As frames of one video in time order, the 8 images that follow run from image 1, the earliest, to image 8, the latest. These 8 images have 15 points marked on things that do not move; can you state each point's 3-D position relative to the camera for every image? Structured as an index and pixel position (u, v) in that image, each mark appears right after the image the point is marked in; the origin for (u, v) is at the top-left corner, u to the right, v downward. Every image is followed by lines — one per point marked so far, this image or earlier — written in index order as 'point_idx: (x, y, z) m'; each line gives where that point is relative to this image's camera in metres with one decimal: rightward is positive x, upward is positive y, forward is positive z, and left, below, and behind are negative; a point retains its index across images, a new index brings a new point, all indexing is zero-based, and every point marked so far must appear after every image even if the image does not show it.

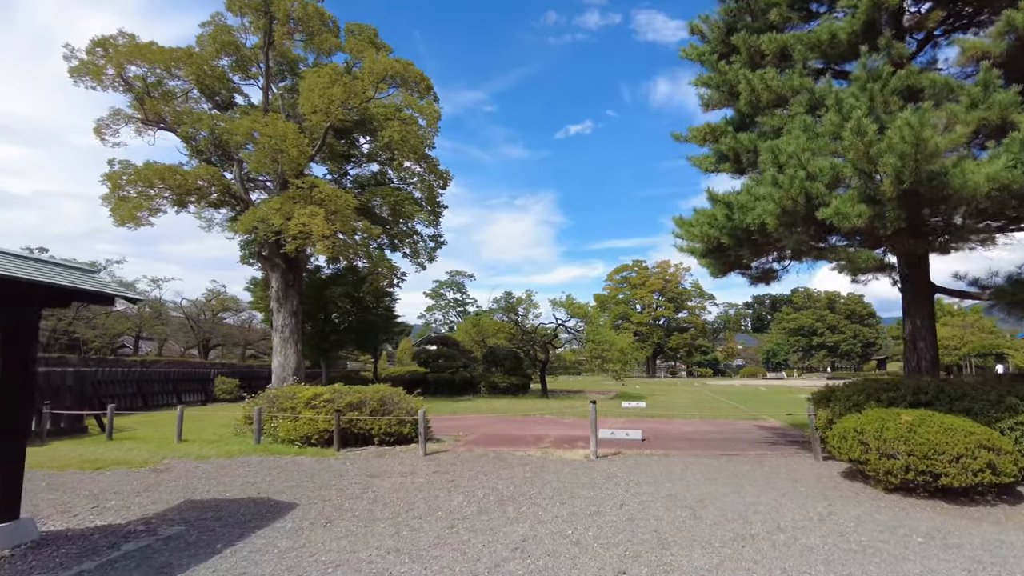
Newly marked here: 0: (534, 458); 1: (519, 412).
0: (+0.2, -2.0, +7.5) m
1: (+0.2, -2.7, +14.0) m
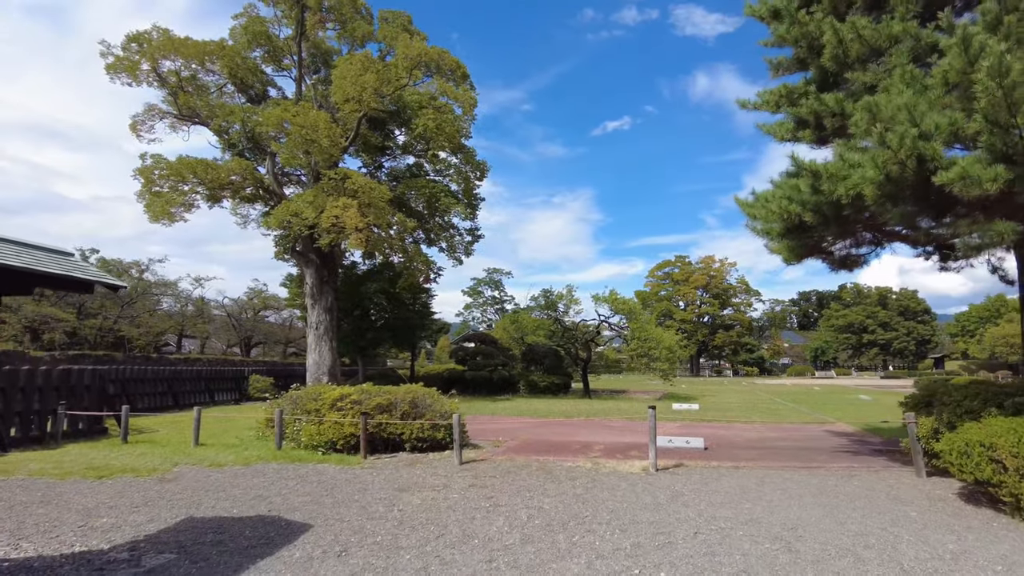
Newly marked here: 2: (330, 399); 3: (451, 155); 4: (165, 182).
0: (+0.7, -1.8, +6.6) m
1: (+1.0, -2.5, +13.1) m
2: (-2.2, -1.3, +7.9) m
3: (-1.8, +4.0, +19.5) m
4: (-9.9, +3.0, +18.7) m
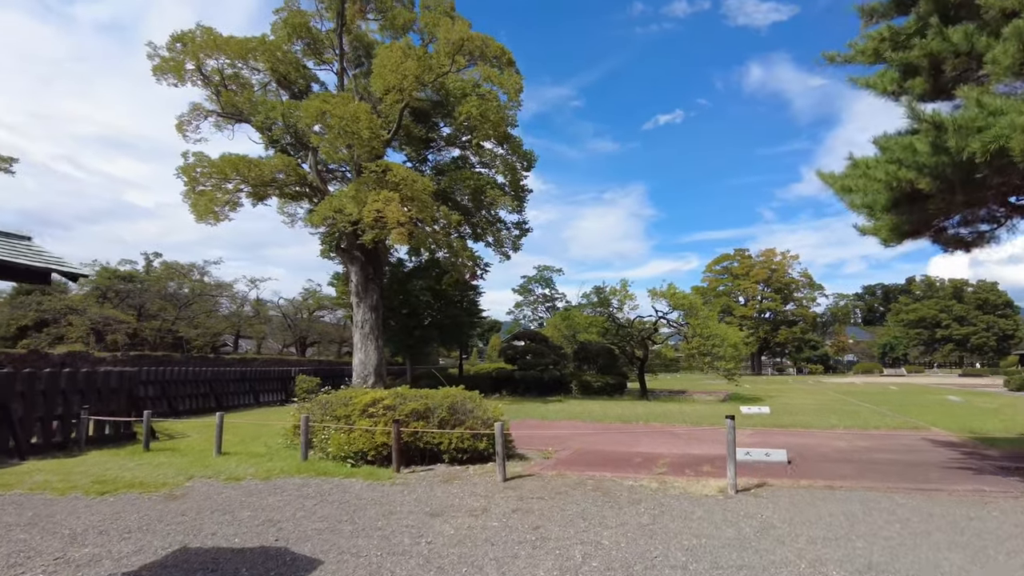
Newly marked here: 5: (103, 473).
0: (+1.2, -1.7, +5.6) m
1: (+2.0, -2.4, +12.0) m
2: (-1.6, -1.3, +7.1) m
3: (-0.4, +4.1, +18.7) m
4: (-8.6, +3.0, +18.4) m
5: (-4.0, -1.8, +6.4) m
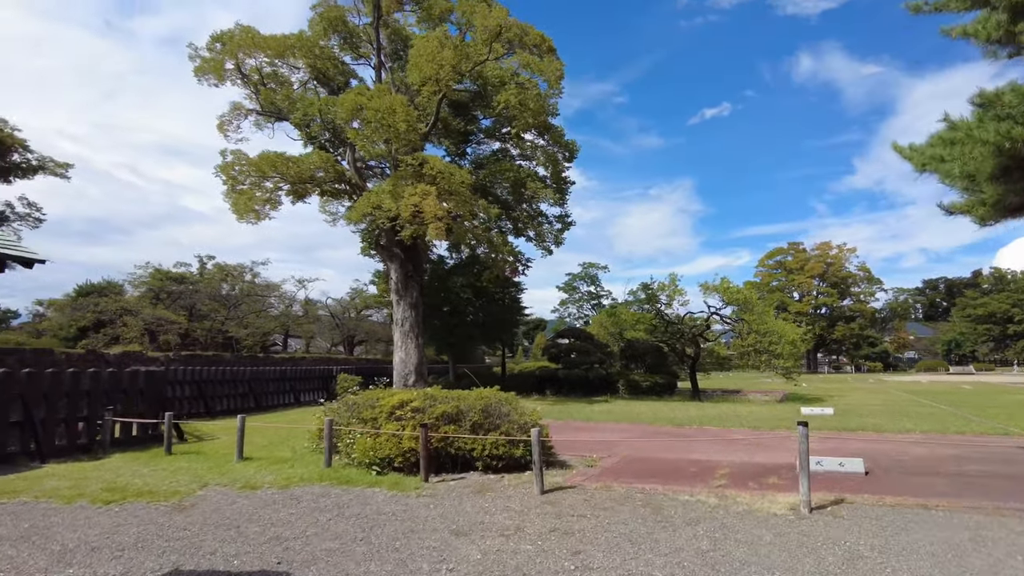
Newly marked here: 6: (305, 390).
0: (+1.4, -1.6, +4.8) m
1: (+2.7, -2.3, +11.2) m
2: (-1.2, -1.2, +6.6) m
3: (+0.7, +4.2, +18.0) m
4: (-7.4, +3.1, +18.4) m
5: (-3.6, -1.8, +6.0) m
6: (-5.5, -2.7, +17.5) m
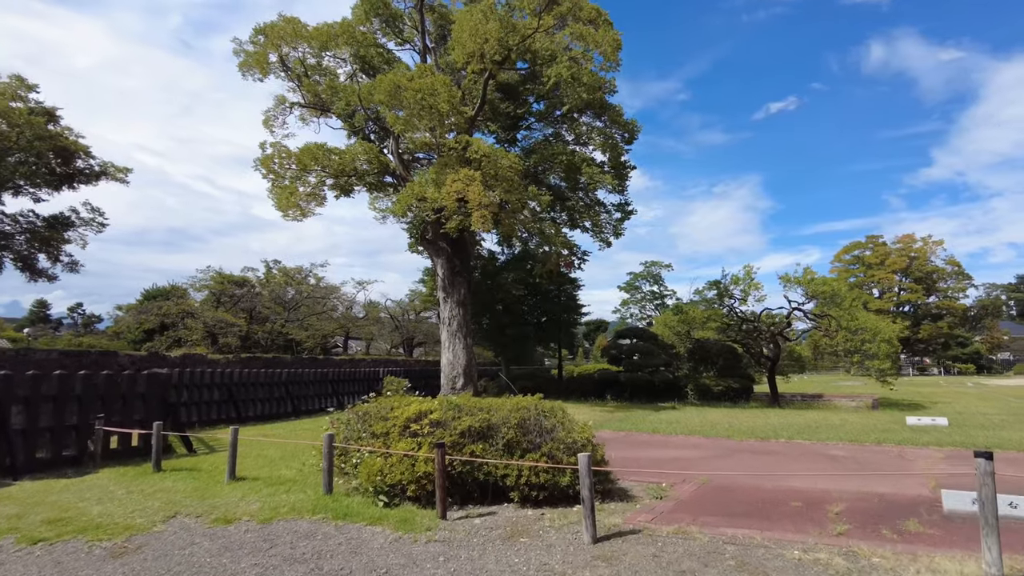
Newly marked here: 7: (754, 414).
0: (+1.6, -1.5, +3.3) m
1: (+3.5, -2.1, +9.6) m
2: (-0.9, -1.0, +5.3) m
3: (+2.1, +4.3, +16.5) m
4: (-6.0, +3.1, +17.6) m
5: (-3.3, -1.6, +4.9) m
6: (-4.1, -2.7, +16.5) m
7: (+5.2, -2.7, +13.9) m
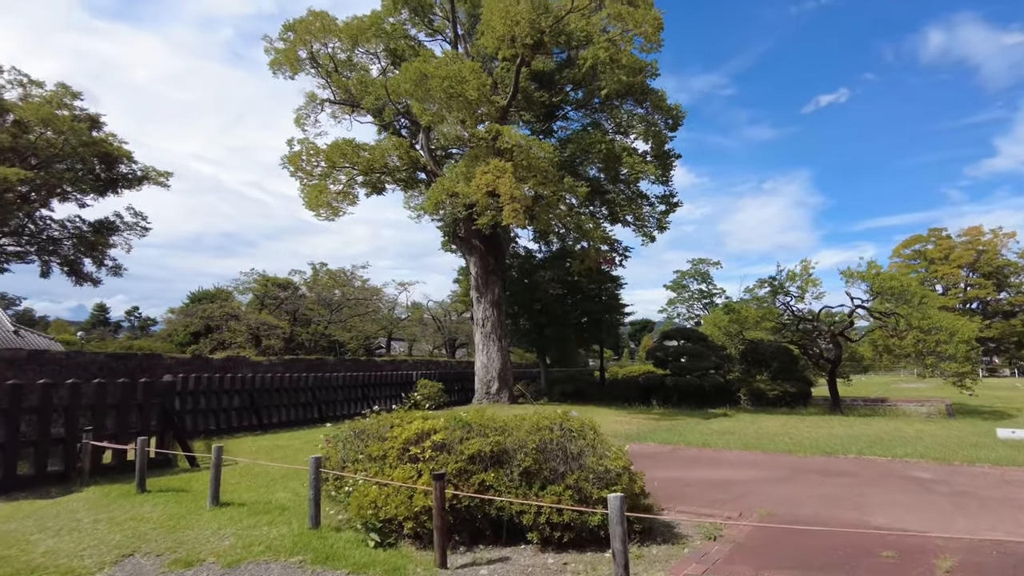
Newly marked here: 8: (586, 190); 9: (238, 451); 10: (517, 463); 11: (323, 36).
0: (+1.6, -1.4, +2.3) m
1: (+3.9, -2.1, +8.4) m
2: (-0.8, -1.0, +4.5) m
3: (+2.9, +4.4, +15.5) m
4: (-5.1, +3.1, +17.1) m
5: (-3.2, -1.6, +4.3) m
6: (-3.2, -2.7, +15.9) m
7: (+5.9, -2.6, +12.7) m
8: (+1.6, +2.2, +14.6) m
9: (-3.4, -2.0, +8.1) m
10: (0.0, -1.1, +4.1) m
11: (-5.3, +7.1, +18.2) m
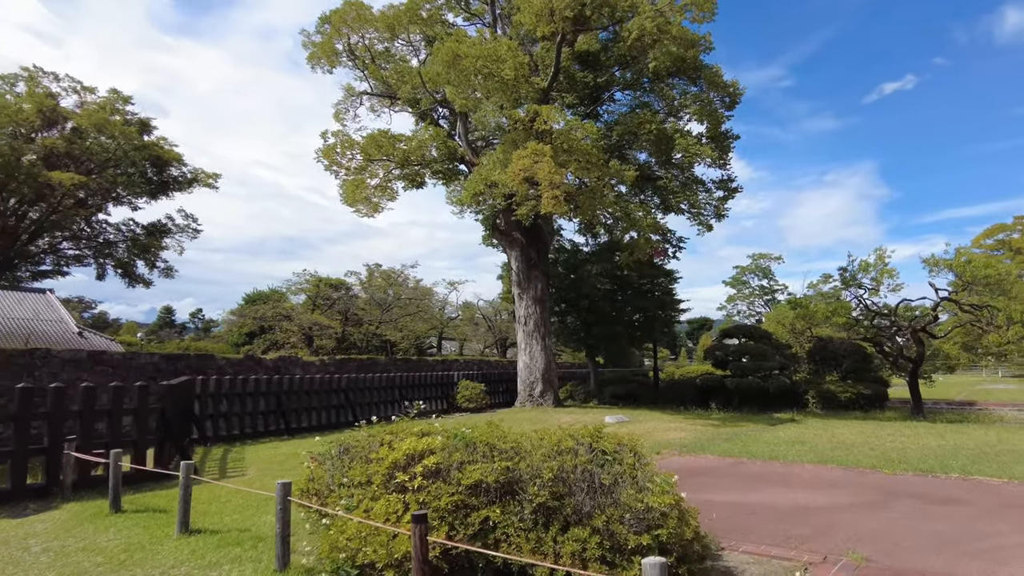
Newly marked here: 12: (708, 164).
0: (+1.5, -1.3, +1.2) m
1: (+4.3, -1.9, +7.1) m
2: (-0.7, -0.9, +3.6) m
3: (+3.8, +4.5, +14.3) m
4: (-4.0, +3.1, +16.5) m
5: (-3.1, -1.6, +3.6) m
6: (-2.1, -2.6, +15.2) m
7: (+6.6, -2.4, +11.2) m
8: (+2.5, +2.3, +13.5) m
9: (-3.0, -1.9, +7.4) m
10: (+0.1, -1.0, +3.2) m
11: (-4.2, +7.1, +17.6) m
12: (+4.3, +2.7, +14.5) m
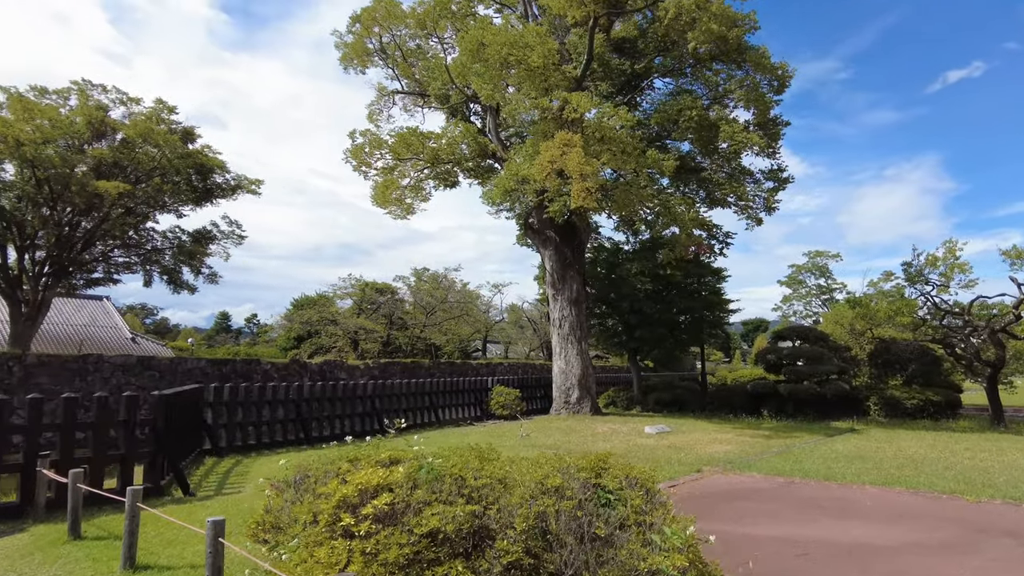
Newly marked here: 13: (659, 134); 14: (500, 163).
0: (+1.3, -1.3, +0.4) m
1: (+4.5, -1.9, +6.1) m
2: (-0.8, -0.9, +2.9) m
3: (+4.5, +4.5, +13.3) m
4: (-3.1, +3.1, +16.1) m
5: (-3.2, -1.6, +3.1) m
6: (-1.3, -2.6, +14.6) m
7: (+7.1, -2.4, +10.0) m
8: (+3.1, +2.3, +12.6) m
9: (-2.8, -2.0, +6.9) m
10: (0.0, -1.0, +2.5) m
11: (-3.3, +7.1, +17.3) m
12: (+5.0, +2.7, +13.4) m
13: (+3.1, +3.1, +13.6) m
14: (-0.2, +3.1, +16.4) m
